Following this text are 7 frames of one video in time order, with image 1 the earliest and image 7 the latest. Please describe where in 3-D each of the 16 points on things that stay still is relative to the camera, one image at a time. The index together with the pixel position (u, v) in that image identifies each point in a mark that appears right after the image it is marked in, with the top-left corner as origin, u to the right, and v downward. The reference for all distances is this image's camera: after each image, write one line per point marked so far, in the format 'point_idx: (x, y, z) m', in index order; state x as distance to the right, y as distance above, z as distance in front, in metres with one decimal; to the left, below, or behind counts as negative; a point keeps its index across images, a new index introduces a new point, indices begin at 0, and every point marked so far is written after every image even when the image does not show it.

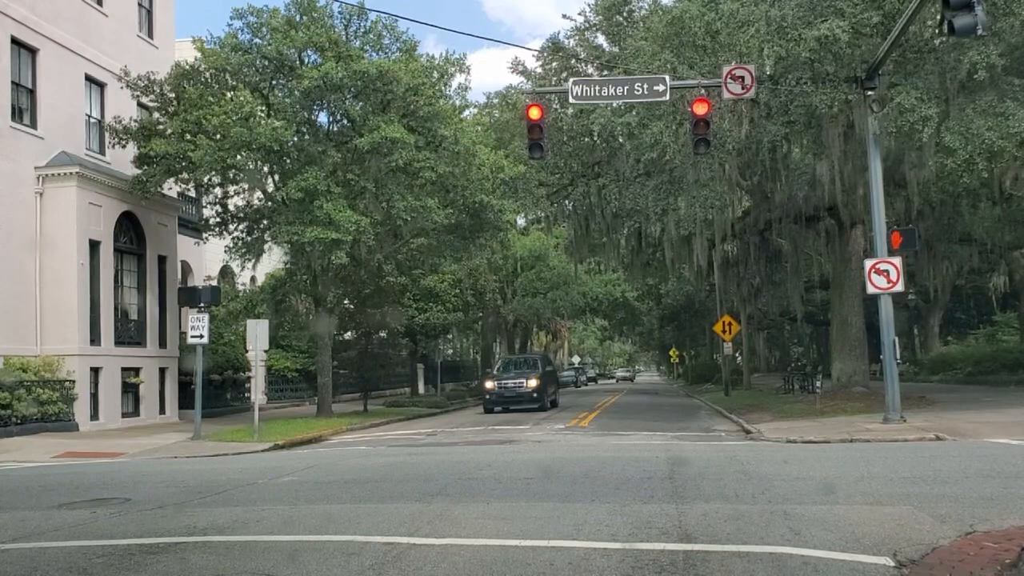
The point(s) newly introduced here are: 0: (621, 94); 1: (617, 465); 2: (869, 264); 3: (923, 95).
0: (+1.5, +2.7, +16.1) m
1: (+1.0, -1.7, +11.0) m
2: (+5.4, +0.4, +17.3) m
3: (+6.3, +2.9, +17.3) m
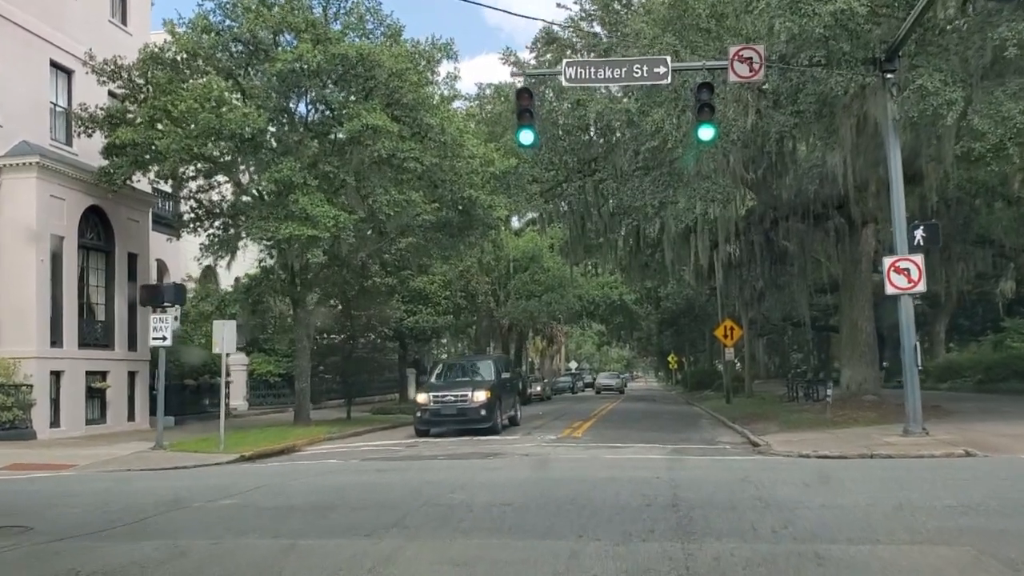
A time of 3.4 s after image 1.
0: (+1.4, +2.7, +14.6) m
1: (+0.8, -1.7, +9.6) m
2: (+5.3, +0.4, +15.9) m
3: (+6.1, +2.9, +15.9) m
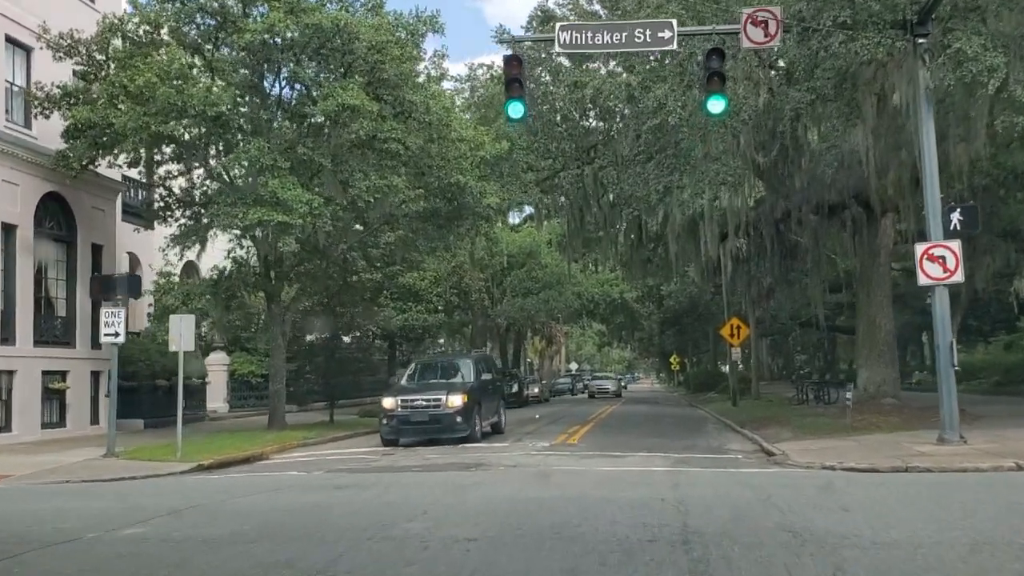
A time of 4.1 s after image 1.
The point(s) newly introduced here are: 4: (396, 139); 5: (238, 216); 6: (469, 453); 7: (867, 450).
0: (+1.2, +2.8, +13.0) m
1: (+0.7, -1.5, +7.9) m
2: (+5.1, +0.5, +14.2) m
3: (+5.9, +3.1, +14.2) m
4: (-2.0, +2.6, +19.8) m
5: (-4.5, +1.2, +18.6) m
6: (-0.5, -2.1, +14.5) m
7: (+4.4, -2.0, +14.0) m
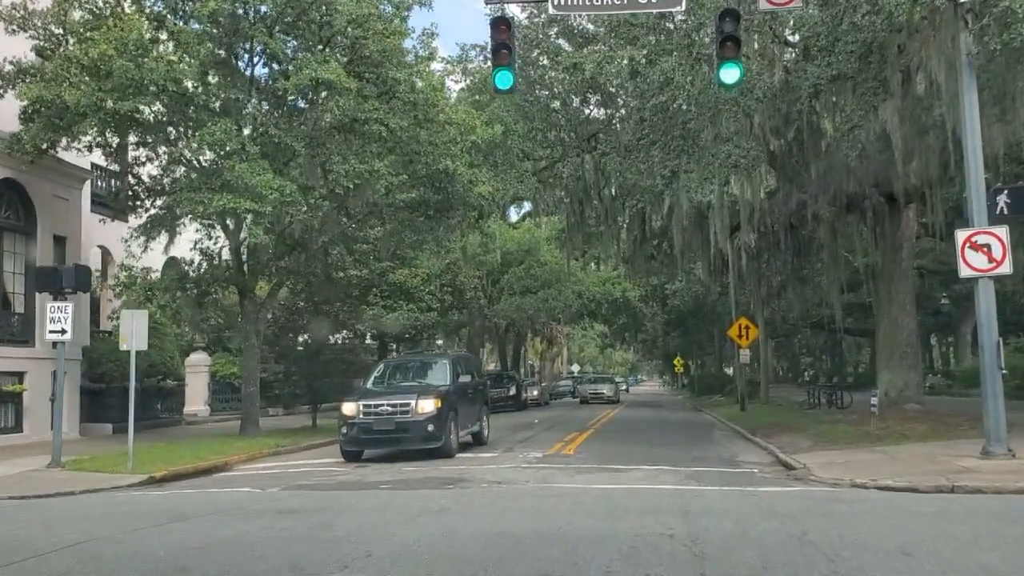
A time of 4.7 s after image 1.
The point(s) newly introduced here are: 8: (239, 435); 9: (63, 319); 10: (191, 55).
0: (+1.1, +2.9, +11.3) m
1: (+0.5, -1.4, +6.2) m
2: (+4.9, +0.6, +12.5) m
3: (+5.8, +3.1, +12.6) m
4: (-2.2, +2.7, +18.1) m
5: (-4.6, +1.3, +17.0) m
6: (-0.7, -2.0, +12.9) m
7: (+4.2, -1.9, +12.4) m
8: (-4.8, -2.6, +19.9) m
9: (-5.9, -0.4, +15.0) m
10: (-4.9, +3.5, +17.3) m
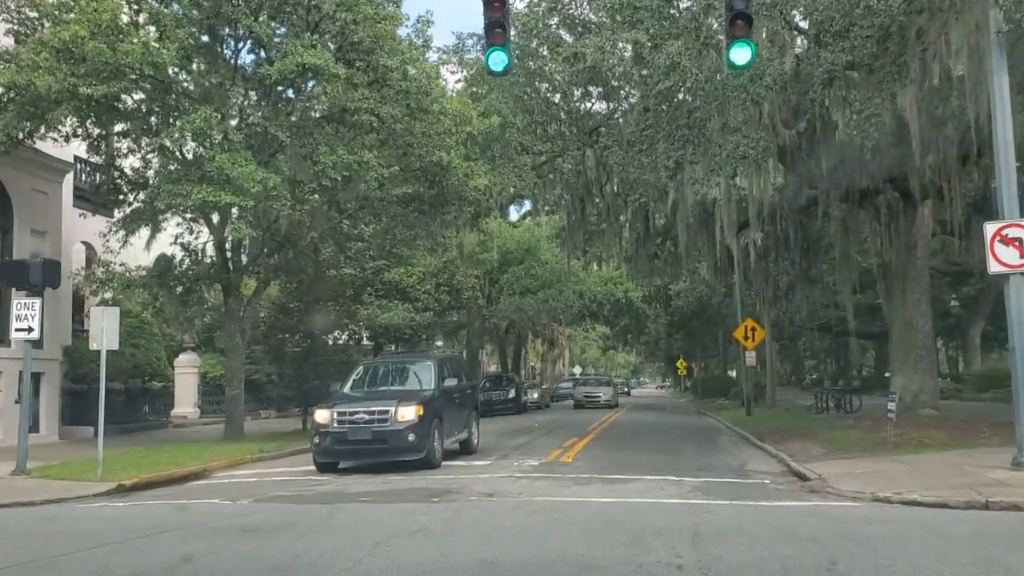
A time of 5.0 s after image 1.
0: (+1.0, +3.0, +10.4) m
1: (+0.4, -1.4, +5.3) m
2: (+4.9, +0.6, +11.6) m
3: (+5.7, +3.2, +11.7) m
4: (-2.2, +2.7, +17.3) m
5: (-4.7, +1.3, +16.1) m
6: (-0.8, -2.0, +12.0) m
7: (+4.2, -1.9, +11.5) m
8: (-4.8, -2.5, +19.1) m
9: (-6.0, -0.4, +14.1) m
10: (-4.9, +3.6, +16.4) m
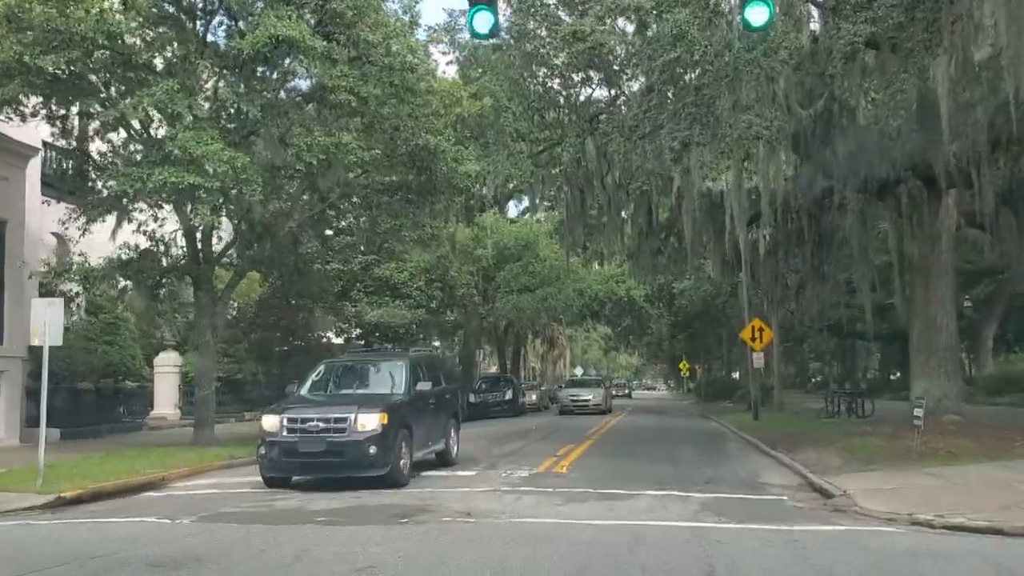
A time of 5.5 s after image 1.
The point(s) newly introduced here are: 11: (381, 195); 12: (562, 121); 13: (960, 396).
0: (+0.9, +3.1, +9.1) m
1: (+0.3, -1.3, +4.0) m
2: (+4.7, +0.7, +10.3) m
3: (+5.6, +3.2, +10.3) m
4: (-2.3, +2.8, +15.9) m
5: (-4.8, +1.4, +14.7) m
6: (-0.9, -1.9, +10.6) m
7: (+4.0, -1.8, +10.1) m
8: (-5.0, -2.4, +17.7) m
9: (-6.1, -0.2, +12.8) m
10: (-5.0, +3.7, +15.0) m
11: (-2.2, +1.5, +18.8) m
12: (+0.9, +2.8, +19.3) m
13: (+7.4, -1.8, +18.6) m
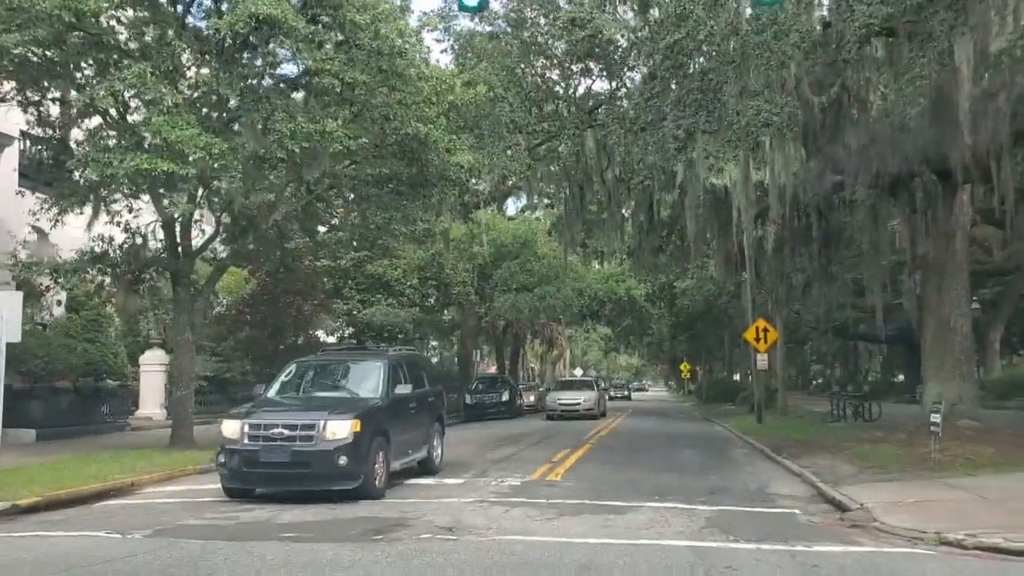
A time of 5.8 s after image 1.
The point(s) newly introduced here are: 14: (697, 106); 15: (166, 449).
0: (+0.8, +3.1, +8.3) m
1: (+0.2, -1.2, +3.2) m
2: (+4.7, +0.7, +9.4) m
3: (+5.5, +3.2, +9.4) m
4: (-2.4, +2.9, +15.1) m
5: (-4.9, +1.5, +13.9) m
6: (-1.0, -1.8, +9.8) m
7: (+3.9, -1.8, +9.3) m
8: (-5.1, -2.4, +16.9) m
9: (-6.2, -0.2, +12.0) m
10: (-5.1, +3.8, +14.2) m
11: (-2.2, +1.6, +18.0) m
12: (+0.8, +2.9, +18.4) m
13: (+7.3, -1.7, +17.8) m
14: (+2.4, +2.3, +14.5) m
15: (-5.0, -2.3, +16.4) m
